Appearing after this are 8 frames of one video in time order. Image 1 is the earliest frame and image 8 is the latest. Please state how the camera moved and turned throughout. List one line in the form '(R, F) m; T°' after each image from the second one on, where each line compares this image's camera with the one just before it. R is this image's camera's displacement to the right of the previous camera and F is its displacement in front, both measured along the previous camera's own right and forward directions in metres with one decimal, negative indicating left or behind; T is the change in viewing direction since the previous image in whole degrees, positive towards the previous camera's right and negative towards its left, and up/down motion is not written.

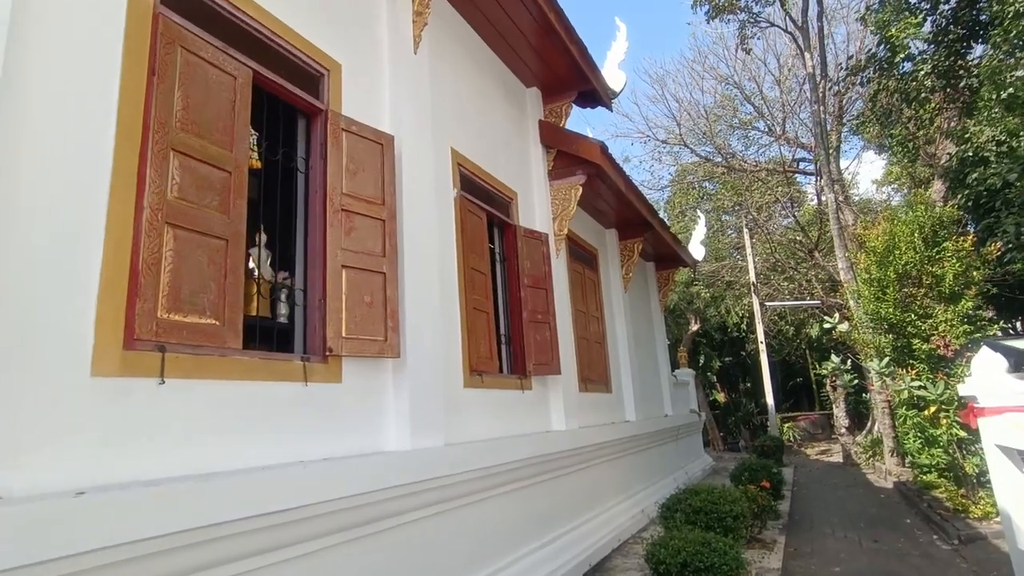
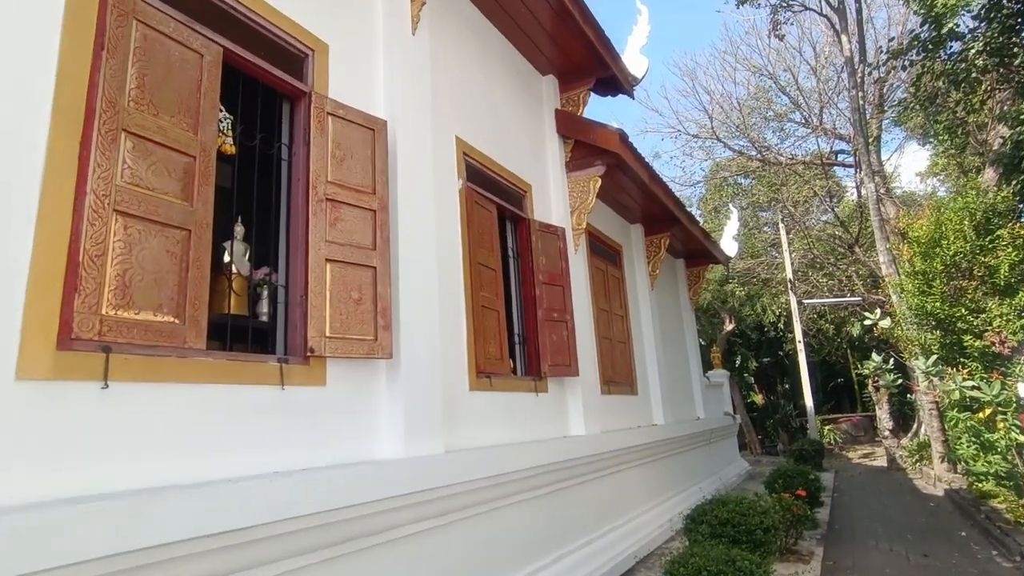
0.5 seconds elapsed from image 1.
(+0.2, +0.3) m; -3°
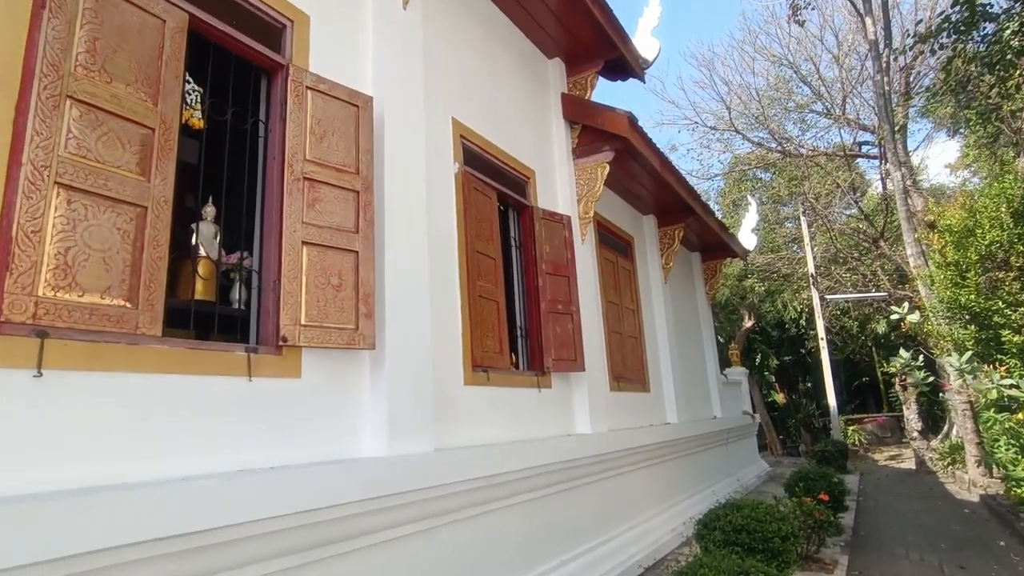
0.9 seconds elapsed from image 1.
(+0.1, +0.2) m; -2°
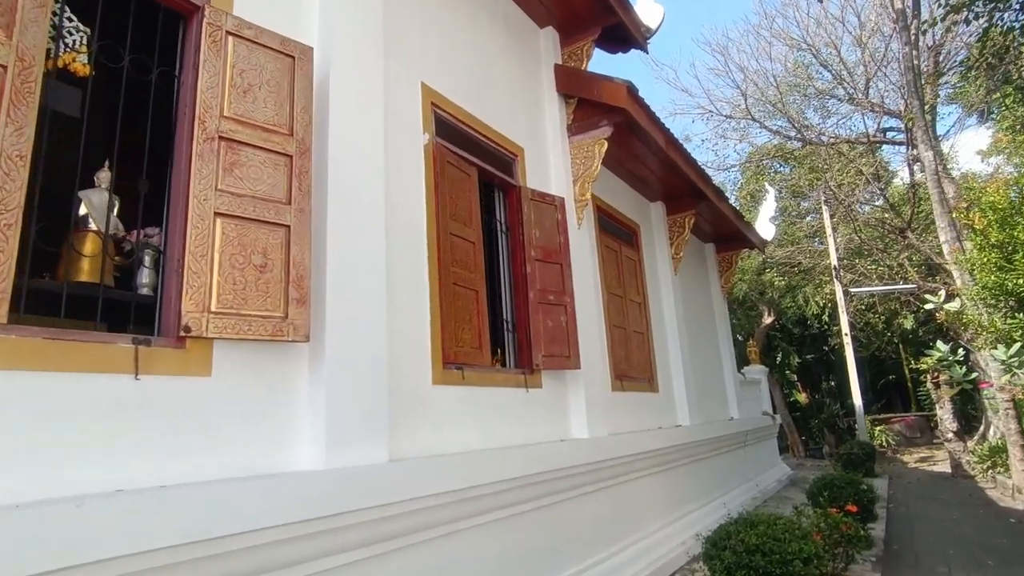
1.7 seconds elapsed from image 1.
(+0.2, +0.5) m; -2°
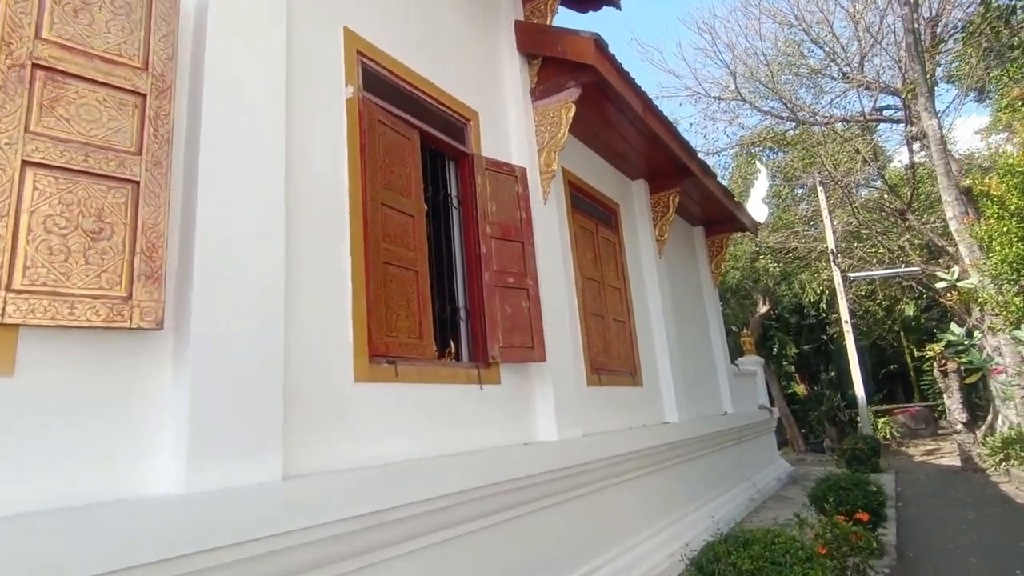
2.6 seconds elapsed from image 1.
(+0.2, +0.5) m; 0°
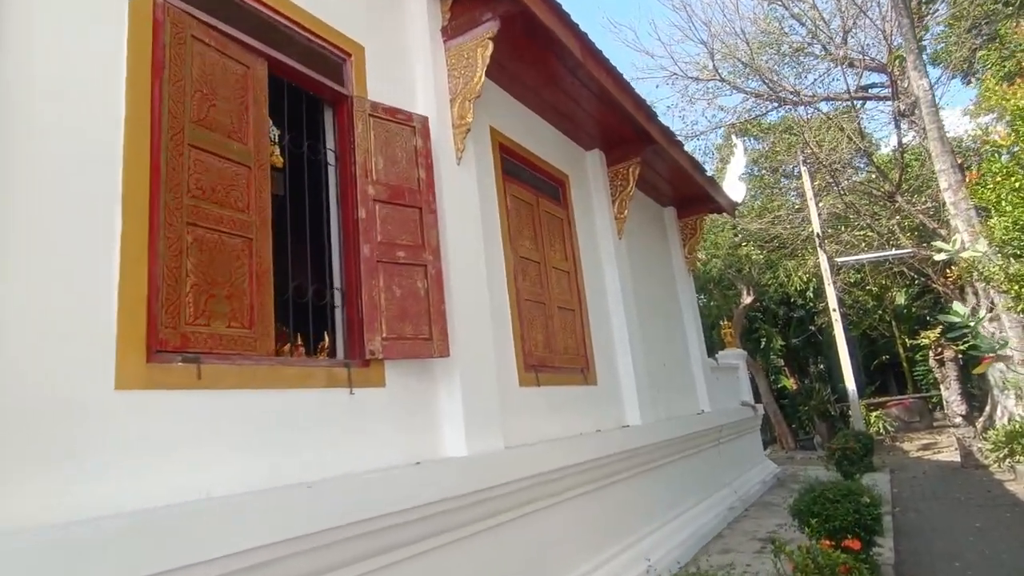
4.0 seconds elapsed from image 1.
(+0.5, +0.8) m; +1°
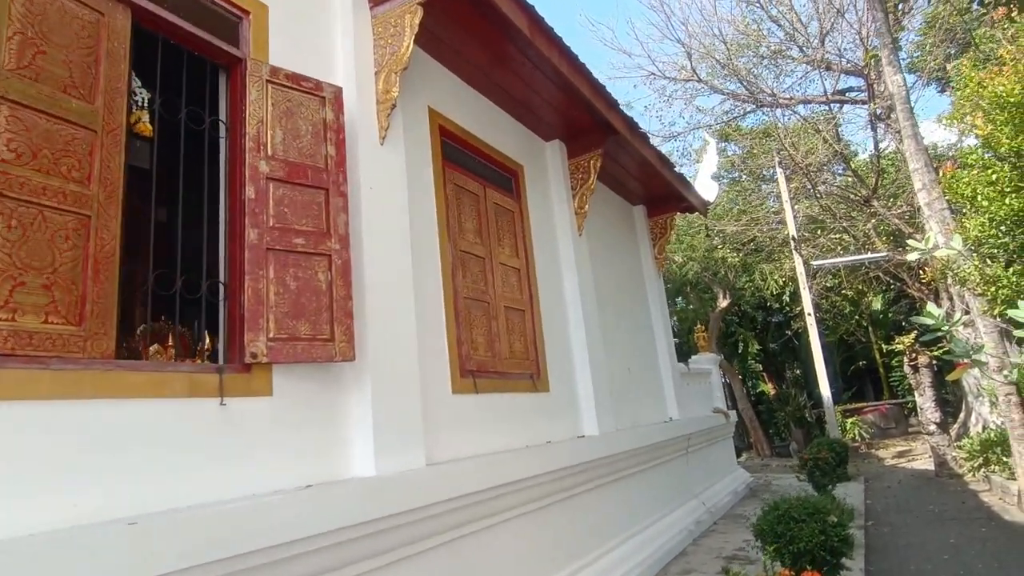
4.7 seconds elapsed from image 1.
(+0.3, +0.4) m; +1°
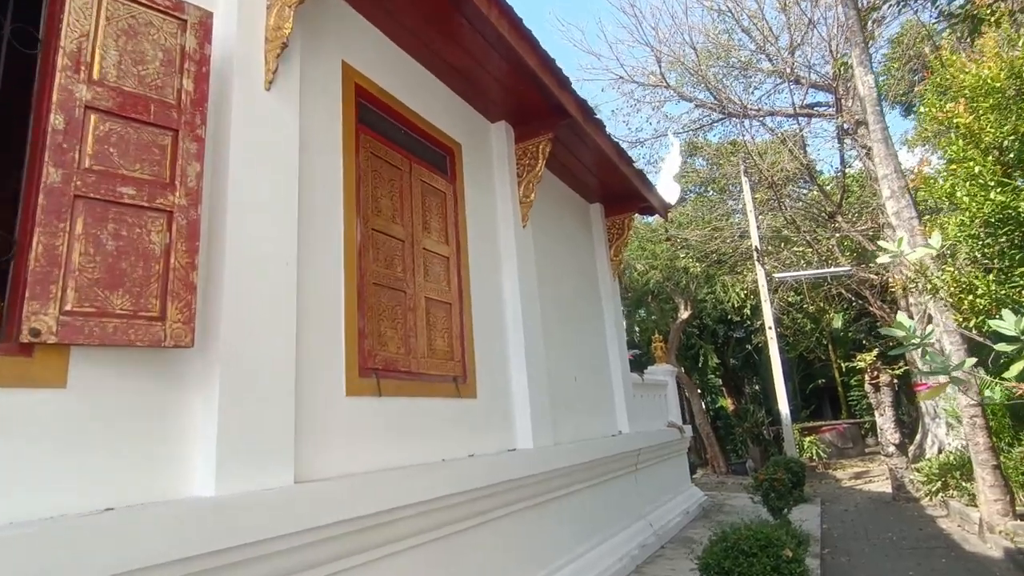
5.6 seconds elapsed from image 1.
(+0.3, +0.5) m; +3°
